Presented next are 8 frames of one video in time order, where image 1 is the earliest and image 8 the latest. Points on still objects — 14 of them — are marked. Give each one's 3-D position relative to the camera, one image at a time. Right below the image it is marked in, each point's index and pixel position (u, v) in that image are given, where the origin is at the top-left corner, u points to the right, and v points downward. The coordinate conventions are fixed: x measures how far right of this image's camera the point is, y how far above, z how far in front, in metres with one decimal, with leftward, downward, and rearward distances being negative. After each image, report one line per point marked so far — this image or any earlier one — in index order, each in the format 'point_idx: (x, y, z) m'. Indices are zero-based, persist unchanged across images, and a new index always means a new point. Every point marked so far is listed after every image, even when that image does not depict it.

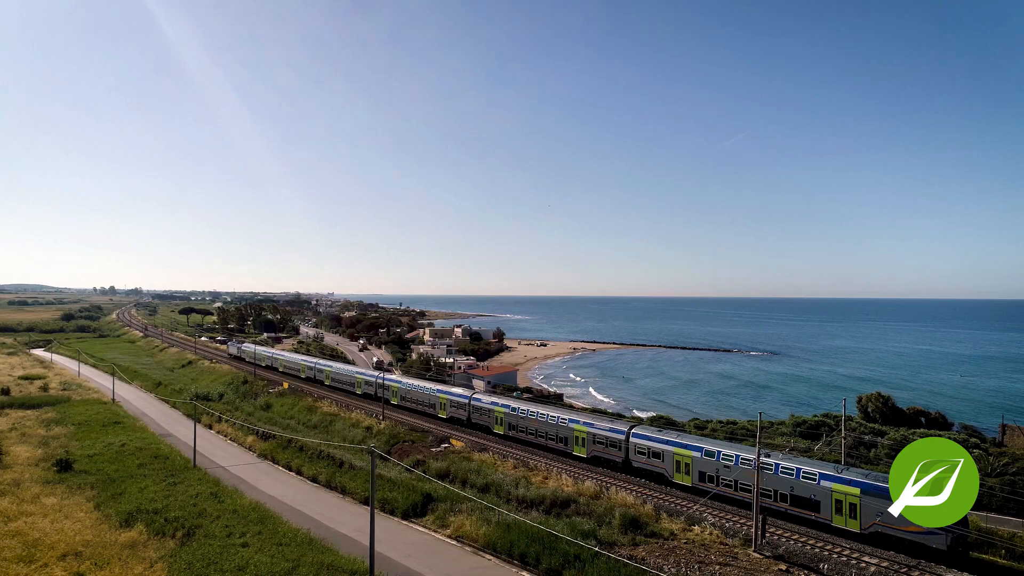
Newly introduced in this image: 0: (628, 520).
0: (+4.0, -8.1, +18.4) m
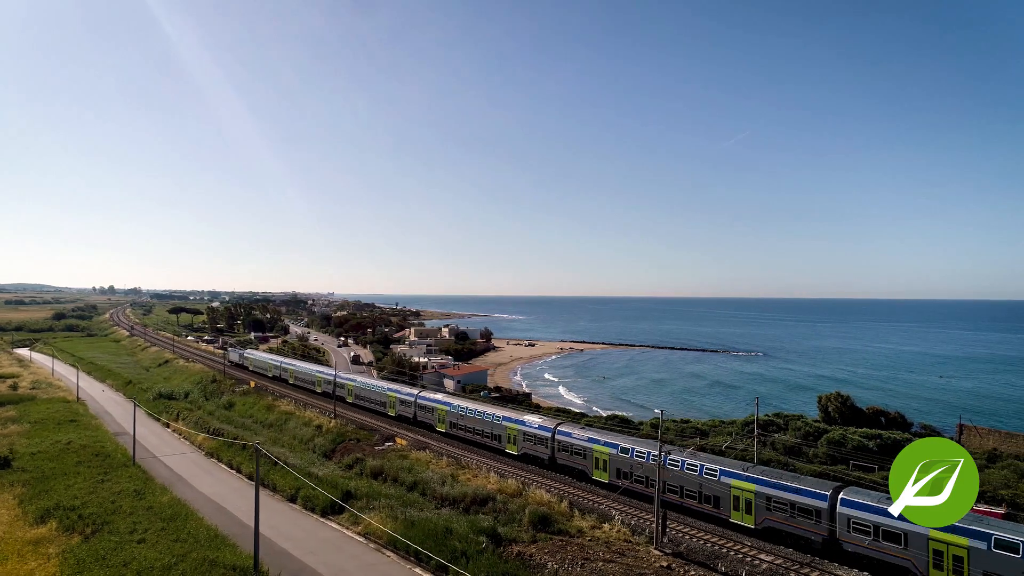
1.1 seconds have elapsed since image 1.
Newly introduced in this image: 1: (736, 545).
0: (+0.9, -8.0, +18.5) m
1: (+7.3, -8.4, +17.2) m
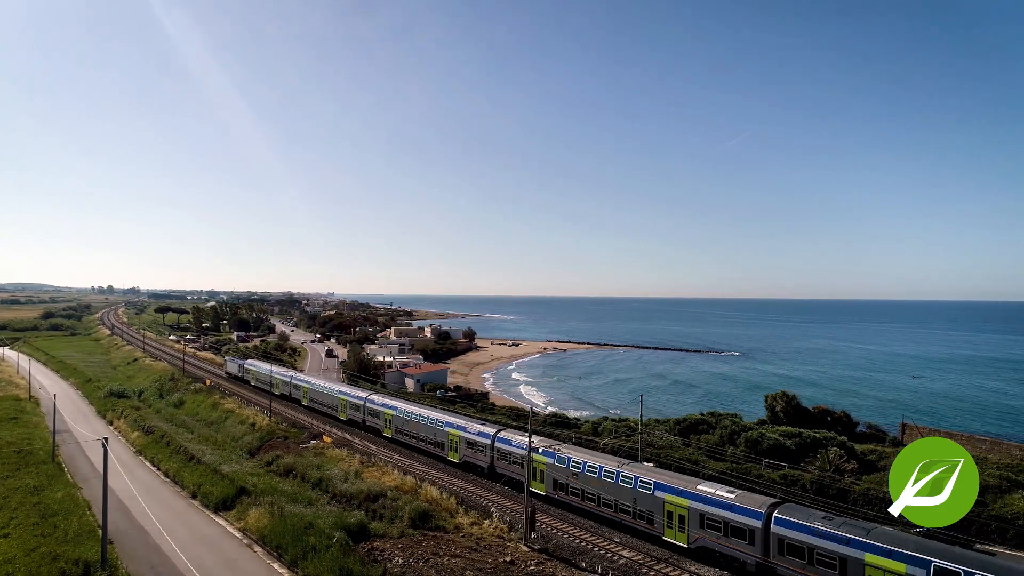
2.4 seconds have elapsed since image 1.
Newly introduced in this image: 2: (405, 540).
0: (-3.4, -8.0, +18.7) m
1: (+3.0, -8.4, +17.4) m
2: (-3.3, -7.9, +16.7) m
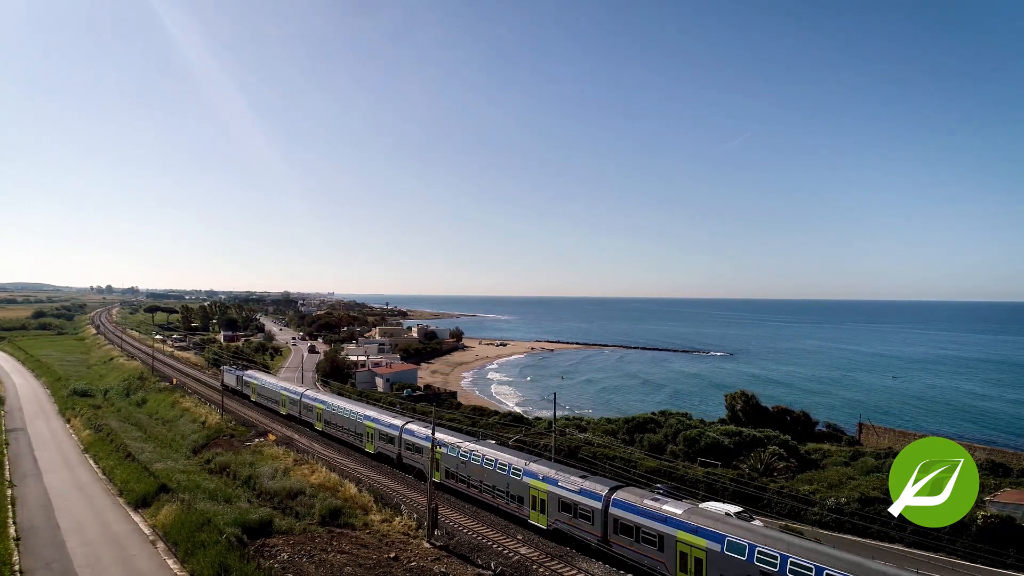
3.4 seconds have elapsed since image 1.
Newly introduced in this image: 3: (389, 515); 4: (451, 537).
0: (-6.7, -7.9, +18.8) m
1: (-0.2, -8.3, +17.5) m
2: (-6.5, -7.9, +16.8) m
3: (-4.5, -8.3, +19.5) m
4: (-2.1, -8.3, +17.7) m
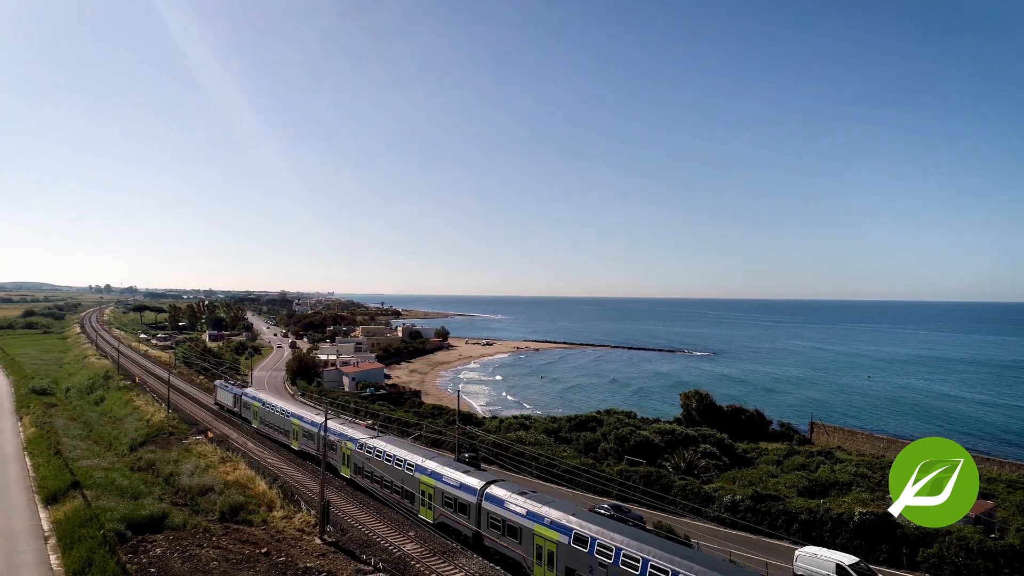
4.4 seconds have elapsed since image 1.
0: (-10.3, -7.9, +19.0) m
1: (-3.9, -8.3, +17.6) m
2: (-10.2, -7.8, +17.0) m
3: (-8.2, -8.3, +19.6) m
4: (-5.7, -8.3, +17.8) m
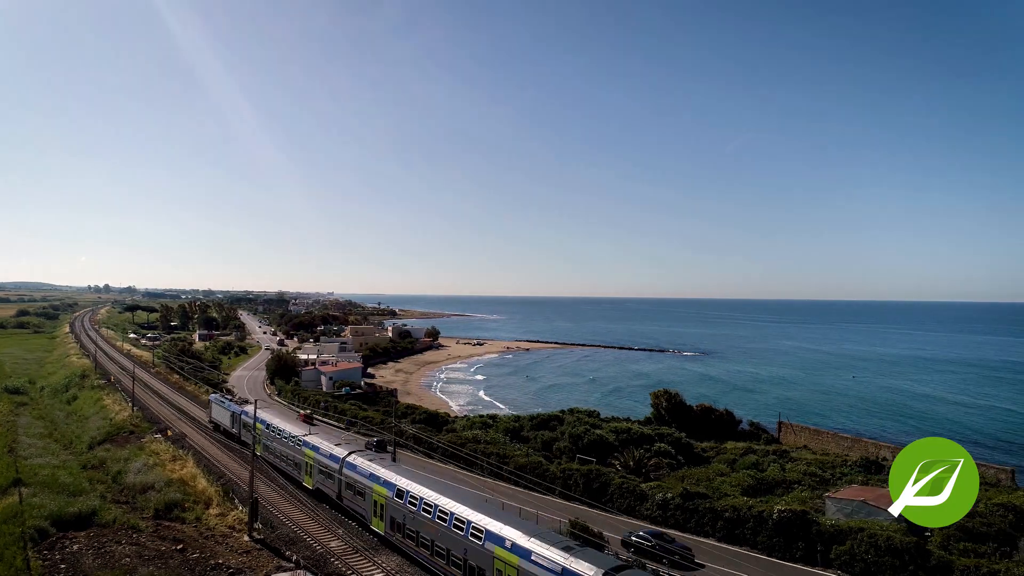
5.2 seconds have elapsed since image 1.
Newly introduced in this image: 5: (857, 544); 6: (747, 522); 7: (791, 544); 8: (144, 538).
0: (-12.7, -7.8, +19.1) m
1: (-6.3, -8.2, +17.7) m
2: (-12.6, -7.7, +17.1) m
3: (-10.6, -8.2, +19.7) m
4: (-8.1, -8.2, +17.9) m
5: (+9.7, -7.2, +14.9) m
6: (+7.5, -7.5, +16.9) m
7: (+8.4, -7.7, +15.9) m
8: (-11.3, -7.7, +16.4) m
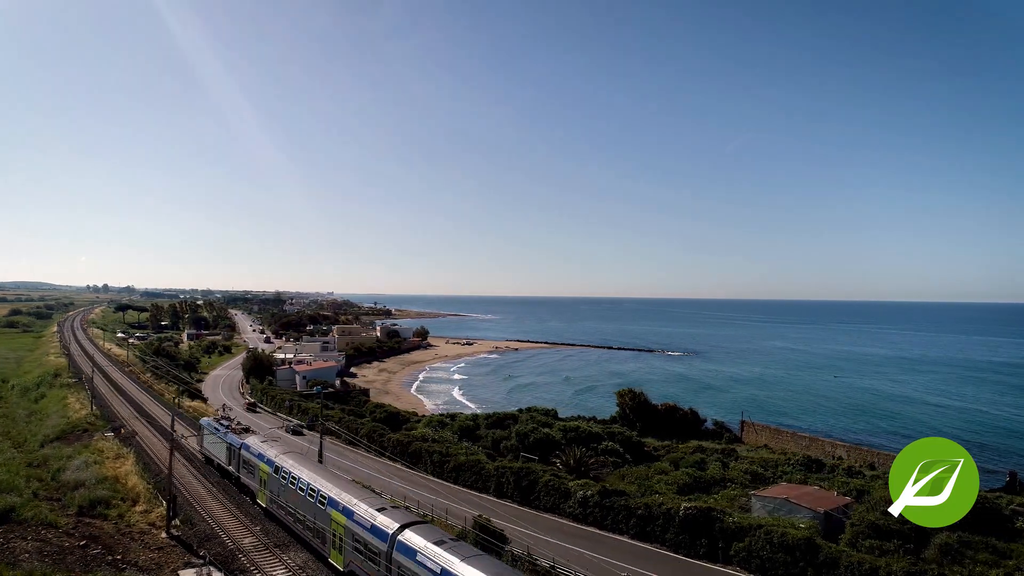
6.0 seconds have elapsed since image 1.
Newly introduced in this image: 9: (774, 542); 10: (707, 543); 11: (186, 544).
0: (-15.6, -7.8, +19.2) m
1: (-9.1, -8.2, +17.8) m
2: (-15.4, -7.7, +17.2) m
3: (-13.4, -8.2, +19.8) m
4: (-11.0, -8.2, +18.0) m
5: (+6.9, -7.2, +15.0) m
6: (+4.7, -7.4, +17.1) m
7: (+5.5, -7.6, +16.0) m
8: (-14.2, -7.7, +16.5) m
9: (+7.3, -7.1, +14.6) m
10: (+5.9, -7.6, +15.9) m
11: (-10.5, -8.3, +17.1) m
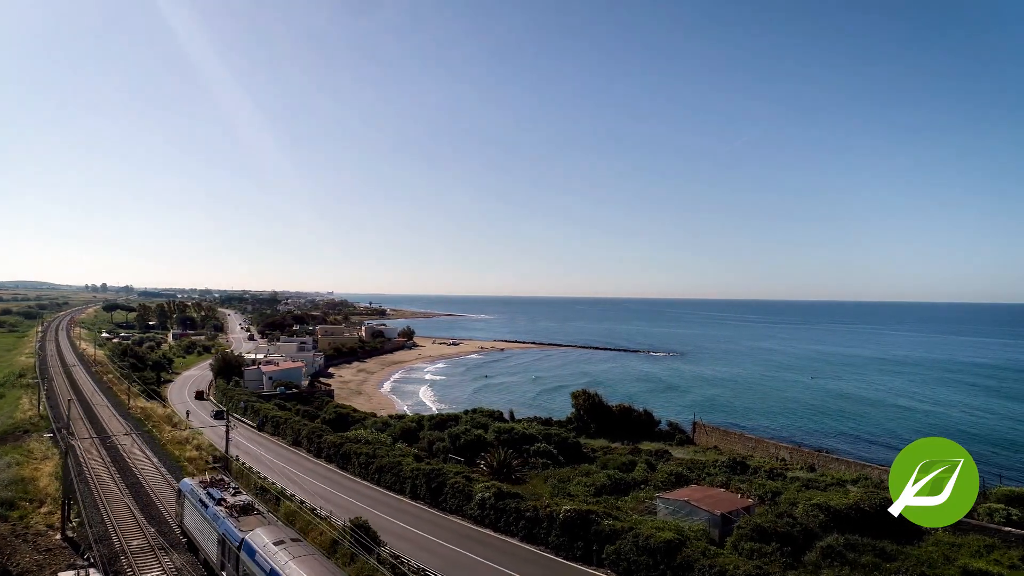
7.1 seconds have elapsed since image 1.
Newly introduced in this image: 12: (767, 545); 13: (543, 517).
0: (-19.2, -7.9, +19.3) m
1: (-12.8, -8.3, +18.0) m
2: (-19.1, -7.8, +17.3) m
3: (-17.1, -8.3, +19.9) m
4: (-14.6, -8.3, +18.1) m
5: (+3.2, -7.3, +15.1) m
6: (+1.0, -7.6, +17.2) m
7: (+1.9, -7.8, +16.2) m
8: (-17.8, -7.8, +16.6) m
9: (+3.6, -7.2, +14.8) m
10: (+2.2, -7.8, +16.0) m
11: (-14.2, -8.4, +17.2) m
12: (+8.2, -8.1, +16.8) m
13: (+1.0, -7.5, +17.2) m
